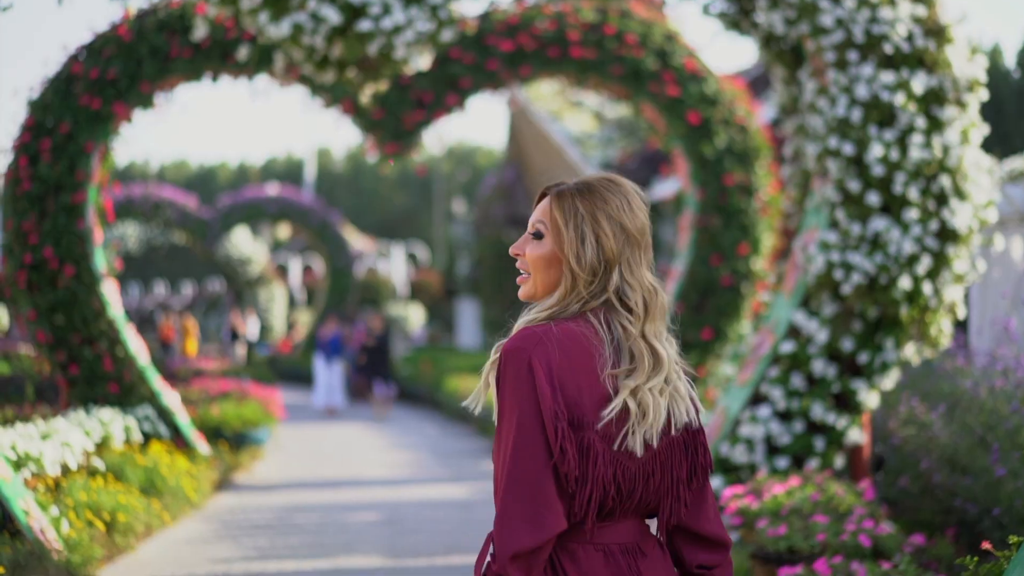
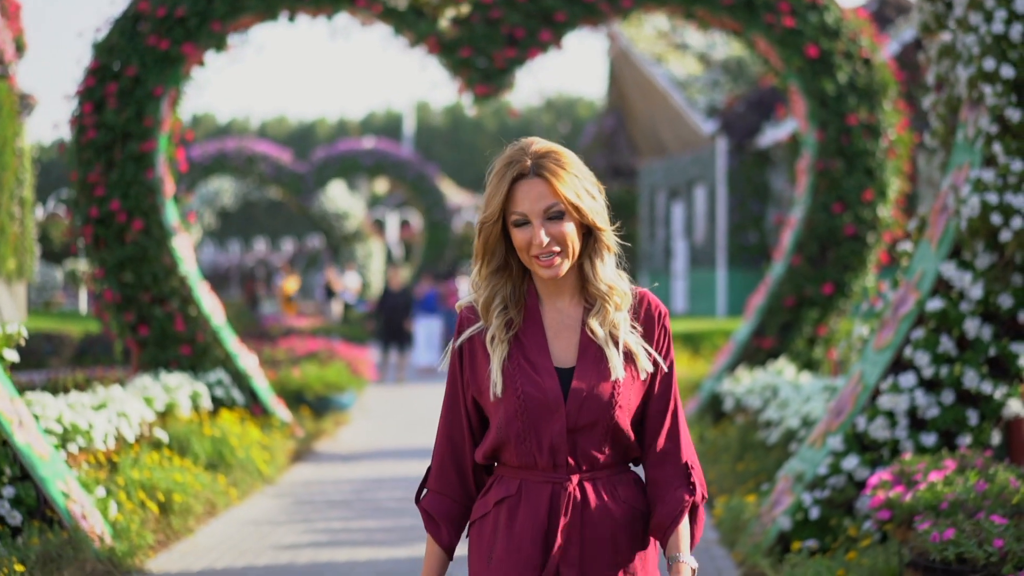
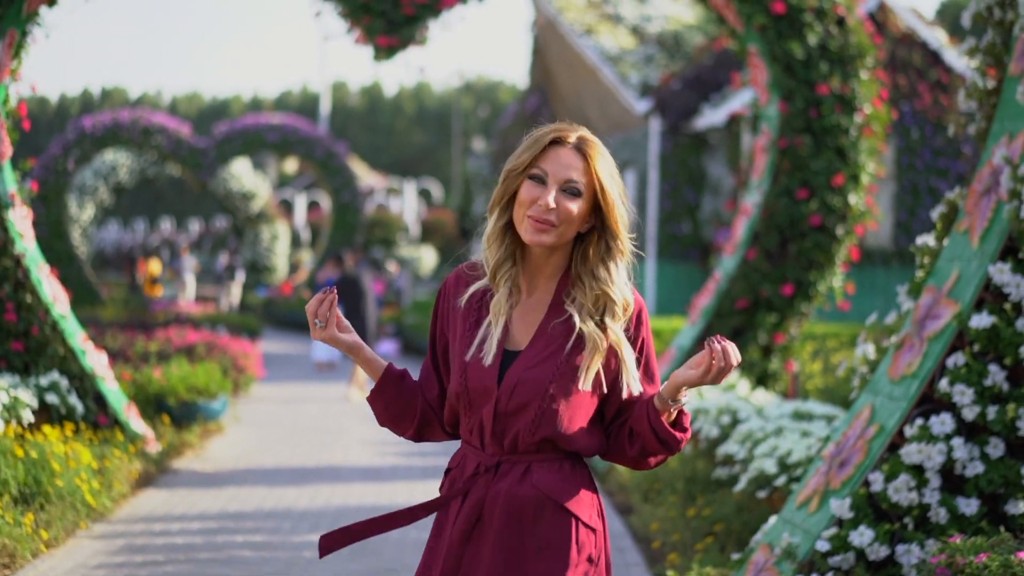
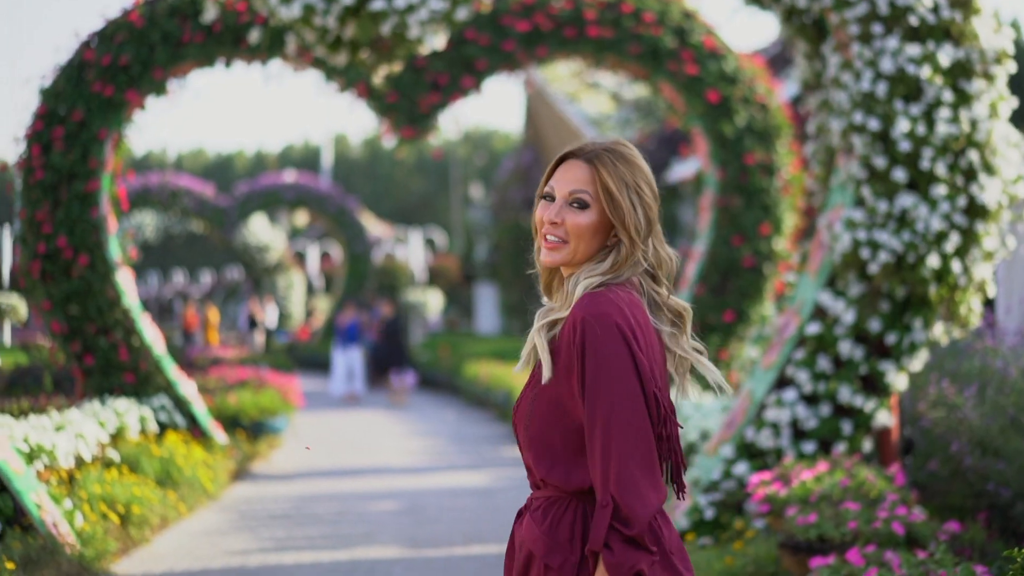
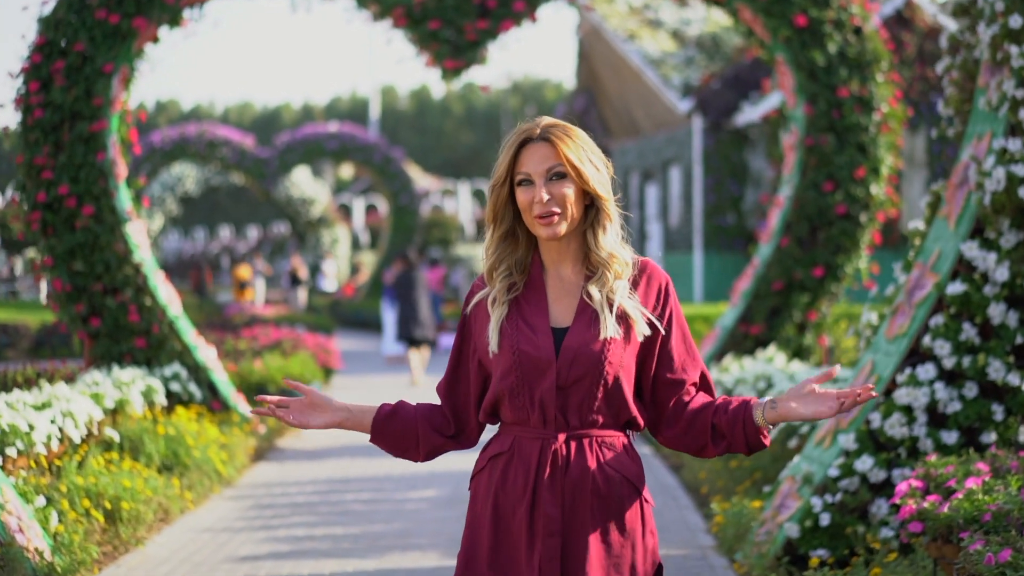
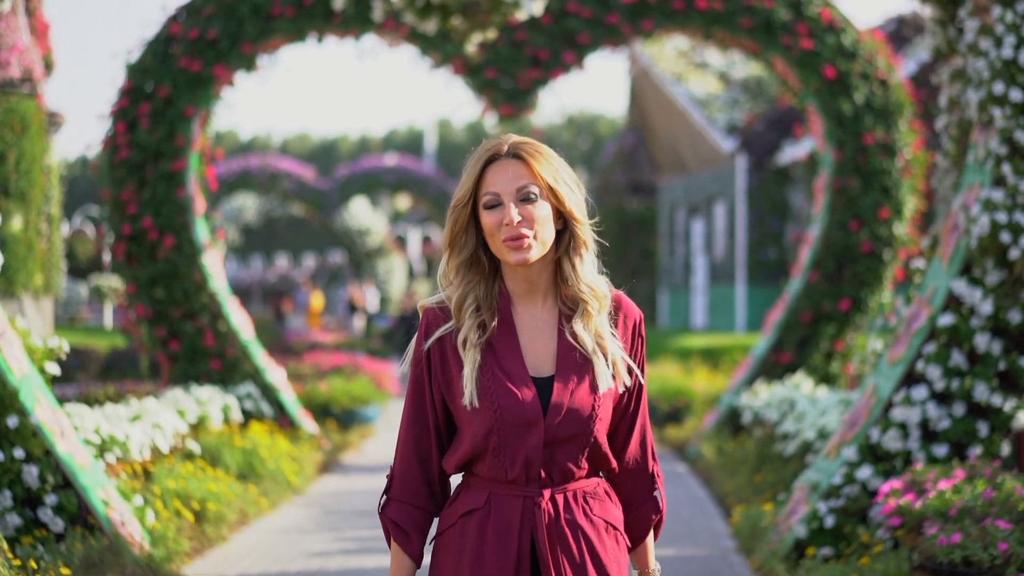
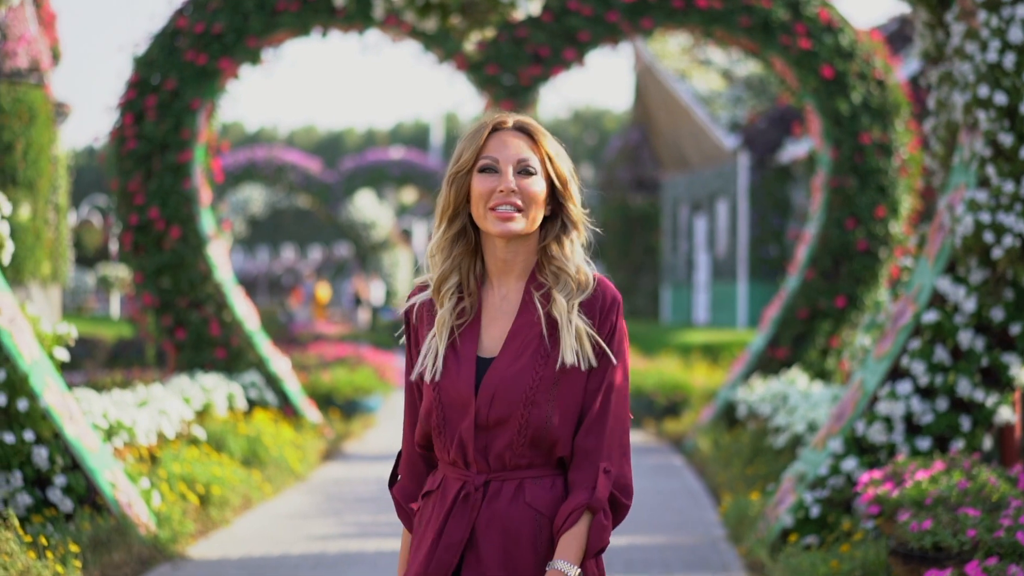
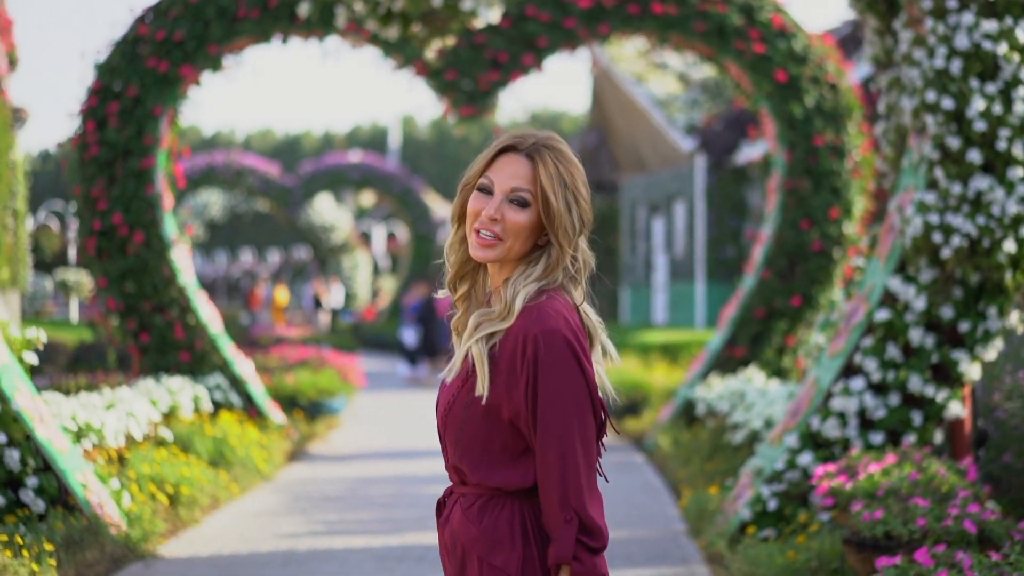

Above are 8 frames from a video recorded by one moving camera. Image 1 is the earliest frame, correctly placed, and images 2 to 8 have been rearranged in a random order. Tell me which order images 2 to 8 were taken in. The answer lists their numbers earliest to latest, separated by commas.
4, 8, 7, 6, 2, 5, 3
